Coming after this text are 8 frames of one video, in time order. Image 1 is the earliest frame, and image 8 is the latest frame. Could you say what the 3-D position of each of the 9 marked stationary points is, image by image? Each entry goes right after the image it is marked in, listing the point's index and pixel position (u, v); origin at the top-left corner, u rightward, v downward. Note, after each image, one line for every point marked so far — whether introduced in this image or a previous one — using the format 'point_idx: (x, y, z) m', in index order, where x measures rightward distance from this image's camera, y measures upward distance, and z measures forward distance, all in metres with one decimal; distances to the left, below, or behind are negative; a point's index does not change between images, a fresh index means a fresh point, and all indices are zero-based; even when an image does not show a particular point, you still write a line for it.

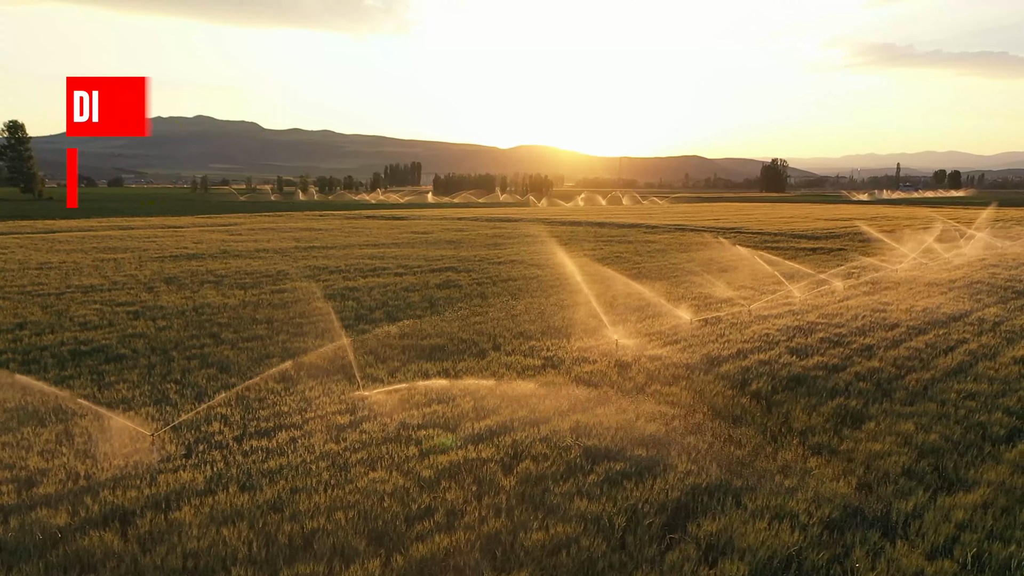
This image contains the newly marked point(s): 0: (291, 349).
0: (-1.6, -0.4, +7.2) m
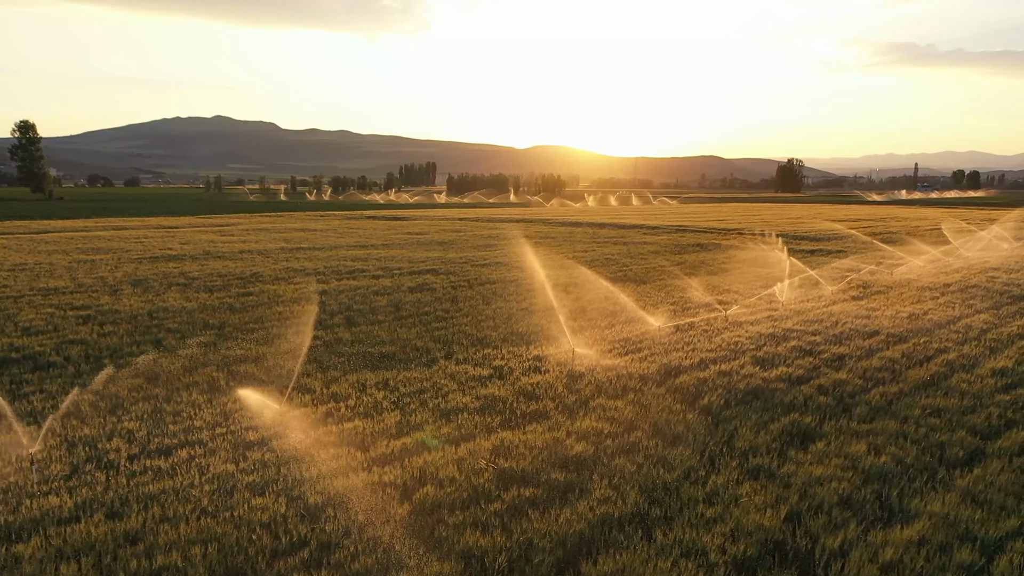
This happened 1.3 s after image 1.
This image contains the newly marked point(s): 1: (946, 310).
0: (-2.0, -0.5, +6.9) m
1: (+4.1, -0.2, +9.4) m
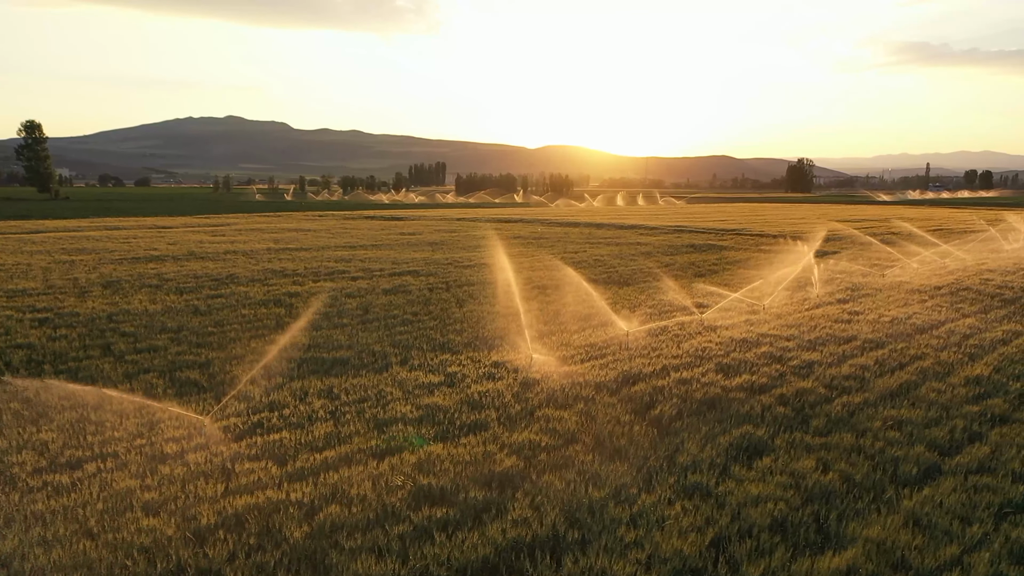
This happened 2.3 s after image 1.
0: (-2.3, -0.5, +6.7) m
1: (+3.9, -0.2, +9.1) m
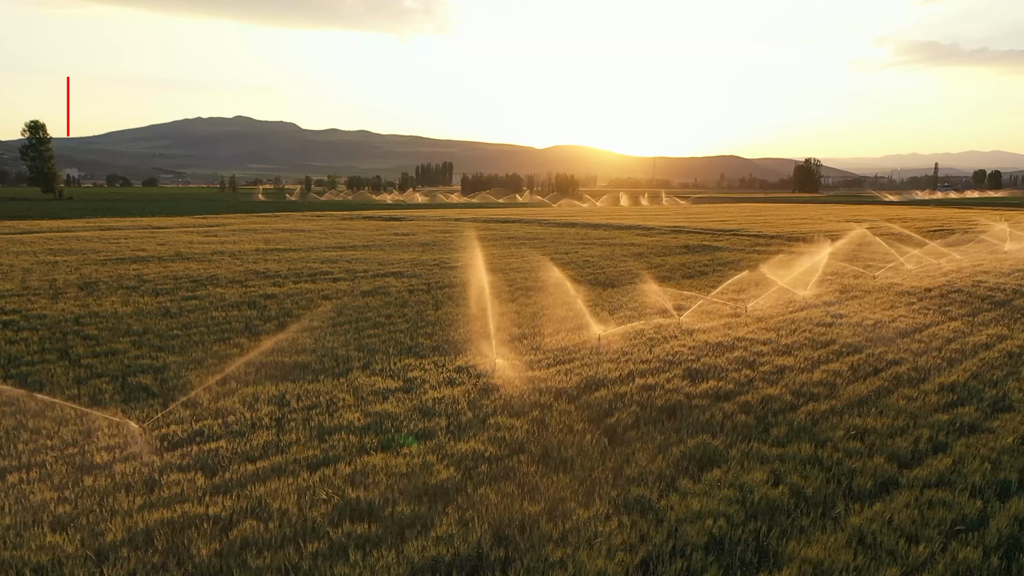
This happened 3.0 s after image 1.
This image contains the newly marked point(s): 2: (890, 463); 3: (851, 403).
0: (-2.5, -0.5, +6.5) m
1: (+3.6, -0.3, +8.9) m
2: (+1.7, -0.8, +4.4) m
3: (+1.9, -0.6, +5.5) m
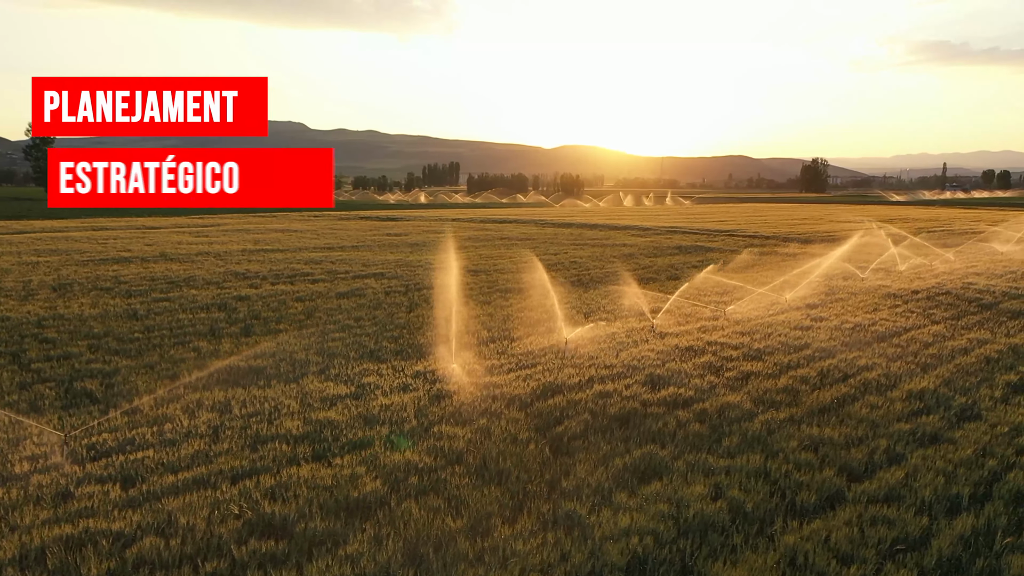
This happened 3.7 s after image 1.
0: (-2.8, -0.5, +6.4) m
1: (+3.4, -0.3, +8.7) m
2: (+1.4, -0.8, +4.2) m
3: (+1.6, -0.7, +5.3) m
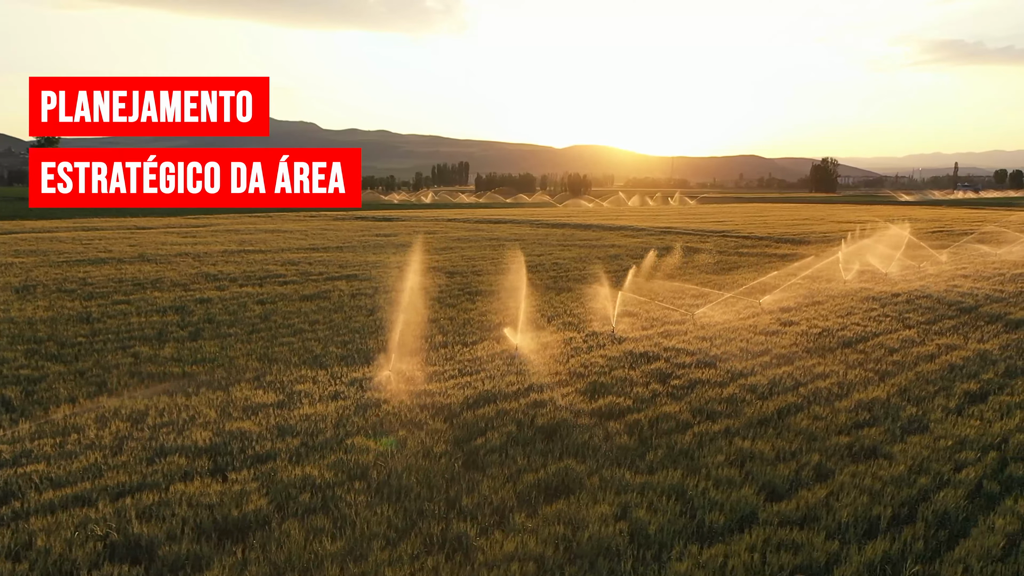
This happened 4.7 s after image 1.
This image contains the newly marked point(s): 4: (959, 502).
0: (-3.1, -0.6, +6.2) m
1: (+3.1, -0.3, +8.5) m
2: (+1.0, -0.8, +4.0) m
3: (+1.2, -0.7, +5.1) m
4: (+1.7, -0.8, +3.9) m
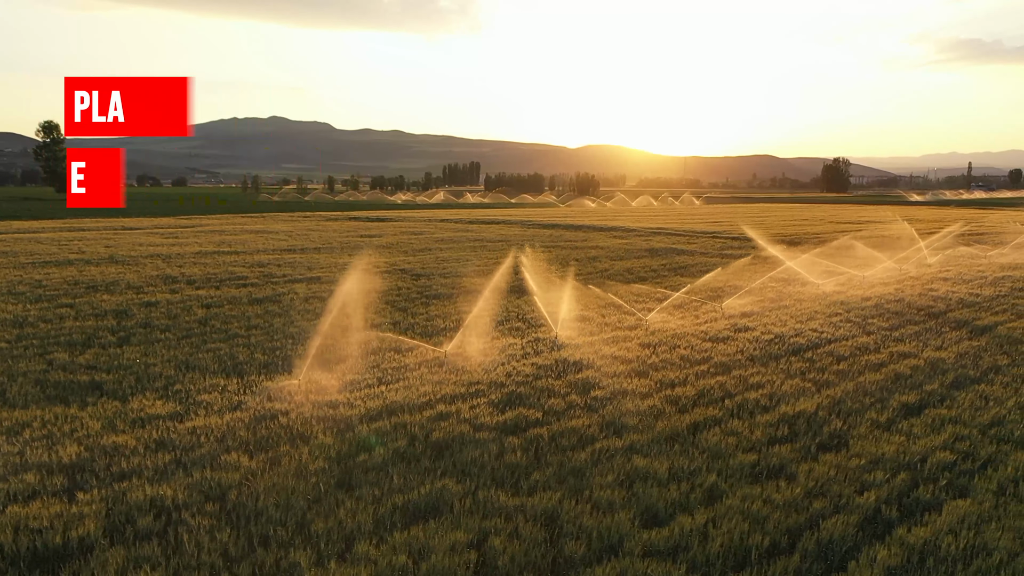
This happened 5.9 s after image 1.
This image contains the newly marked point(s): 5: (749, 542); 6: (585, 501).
0: (-3.6, -0.6, +6.0) m
1: (+2.6, -0.4, +8.1) m
2: (+0.5, -0.9, +3.7) m
3: (+0.7, -0.7, +4.8) m
4: (+1.2, -0.9, +3.6) m
5: (+0.8, -0.9, +3.5) m
6: (+0.3, -0.8, +3.9) m
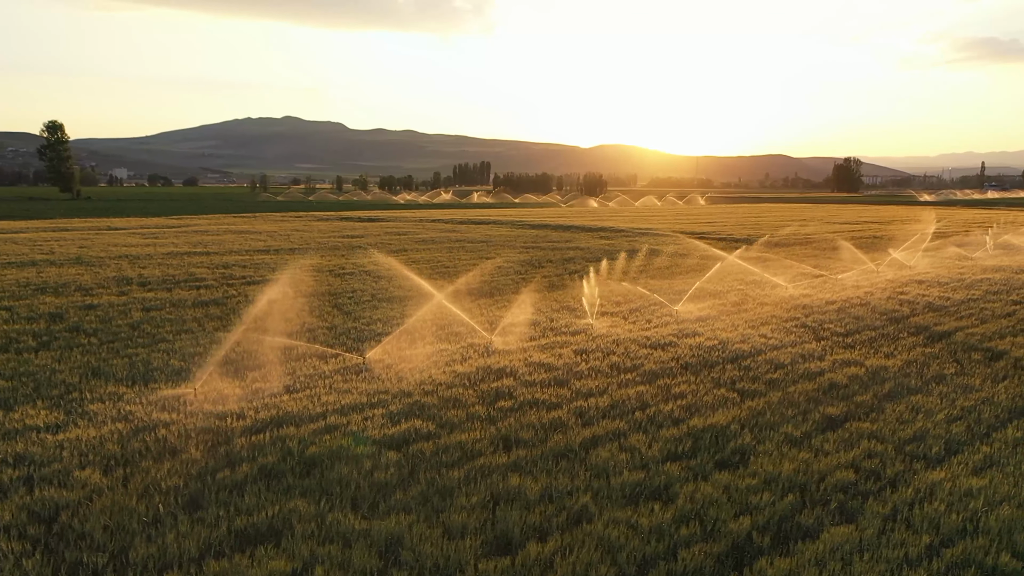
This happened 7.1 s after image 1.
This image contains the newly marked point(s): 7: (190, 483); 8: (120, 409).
0: (-4.2, -0.6, +5.7) m
1: (+2.1, -0.4, +7.8) m
2: (-0.1, -0.9, +3.4) m
3: (+0.2, -0.8, +4.5) m
4: (+0.6, -0.9, +3.3) m
5: (+0.3, -0.9, +3.2) m
6: (-0.3, -0.9, +3.6) m
7: (-1.3, -0.8, +4.1) m
8: (-2.1, -0.7, +5.4) m
